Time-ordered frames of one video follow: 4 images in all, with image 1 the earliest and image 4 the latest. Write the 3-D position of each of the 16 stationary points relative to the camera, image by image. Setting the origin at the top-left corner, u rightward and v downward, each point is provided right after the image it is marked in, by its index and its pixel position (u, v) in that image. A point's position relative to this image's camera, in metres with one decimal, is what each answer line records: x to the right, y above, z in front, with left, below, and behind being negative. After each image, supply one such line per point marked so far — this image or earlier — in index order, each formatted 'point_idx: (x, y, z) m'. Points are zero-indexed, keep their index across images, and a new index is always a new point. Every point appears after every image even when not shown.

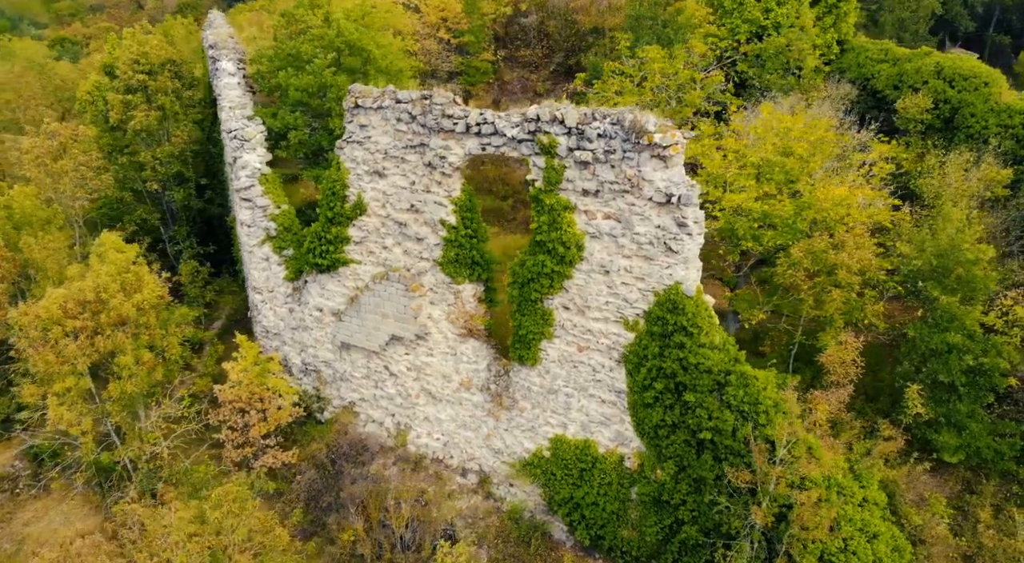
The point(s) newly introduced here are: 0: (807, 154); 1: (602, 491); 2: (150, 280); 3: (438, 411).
0: (+5.7, +2.4, +14.4) m
1: (+1.7, -4.0, +14.4) m
2: (-7.9, 0.0, +16.0) m
3: (-1.6, -2.9, +16.4) m
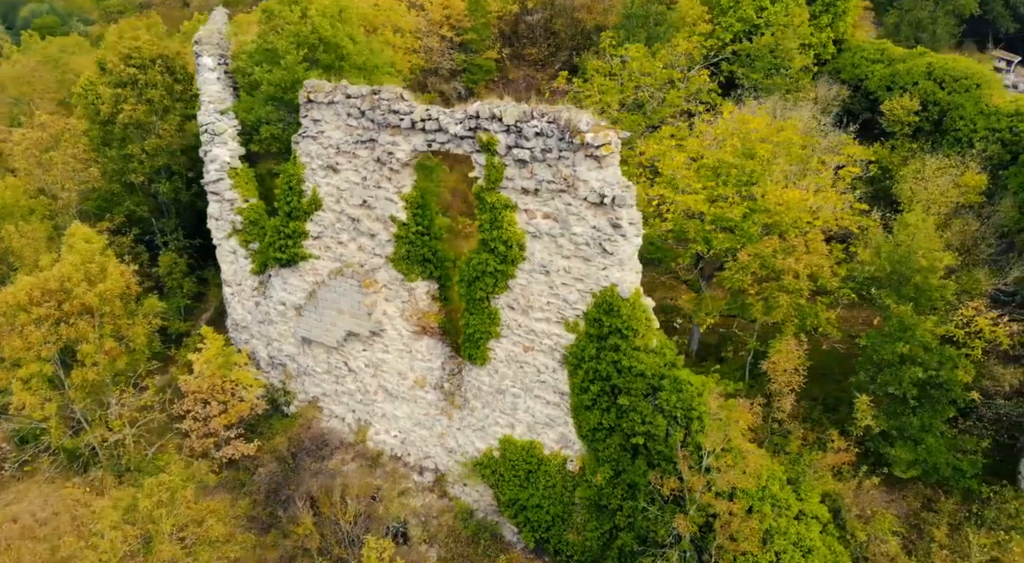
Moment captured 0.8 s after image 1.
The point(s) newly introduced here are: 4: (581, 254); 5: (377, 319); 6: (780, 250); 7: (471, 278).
0: (+4.7, +2.3, +14.0) m
1: (+0.7, -4.0, +14.2) m
2: (-8.8, +0.2, +16.3) m
3: (-2.6, -2.8, +16.4) m
4: (+1.2, +0.4, +12.2) m
5: (-2.8, -0.8, +15.4) m
6: (+4.6, +0.5, +12.8) m
7: (-0.7, +0.1, +13.7) m
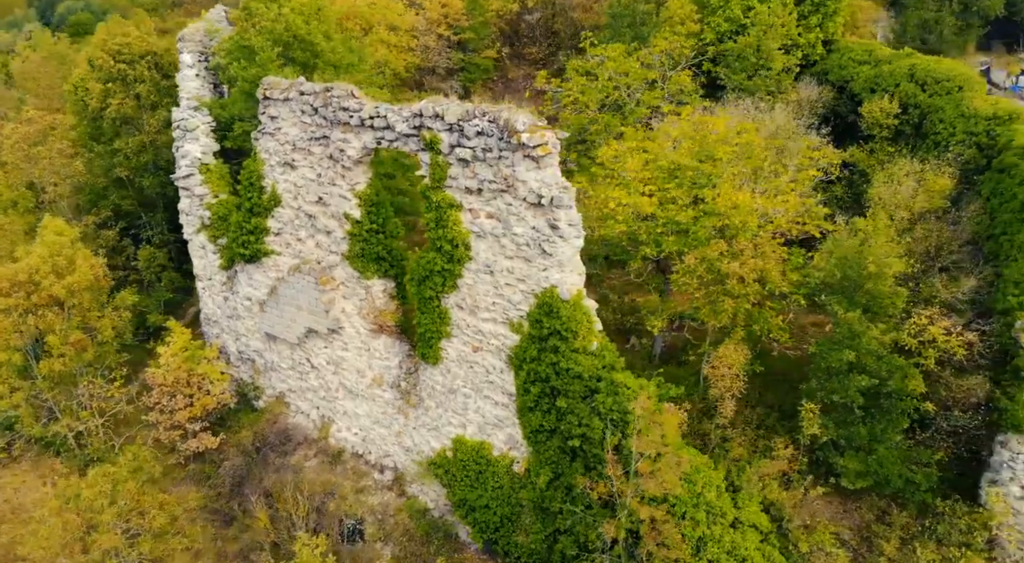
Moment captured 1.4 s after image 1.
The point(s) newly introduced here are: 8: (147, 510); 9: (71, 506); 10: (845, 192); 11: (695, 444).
0: (+3.8, +2.3, +13.8) m
1: (-0.3, -4.0, +14.1) m
2: (-9.6, +0.4, +16.5) m
3: (-3.5, -2.7, +16.4) m
4: (+0.2, +0.4, +12.1) m
5: (-3.7, -0.7, +15.4) m
6: (+3.6, +0.4, +12.5) m
7: (-1.7, +0.1, +13.7) m
8: (-7.8, -4.8, +15.7) m
9: (-9.2, -4.6, +15.3) m
10: (+7.4, +2.0, +16.5) m
11: (+3.2, -2.8, +12.7) m
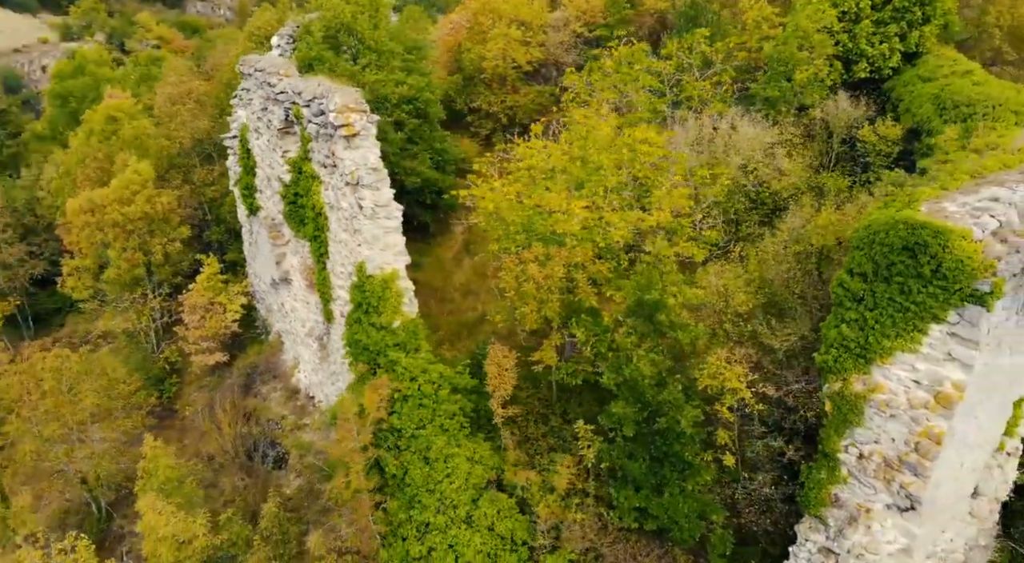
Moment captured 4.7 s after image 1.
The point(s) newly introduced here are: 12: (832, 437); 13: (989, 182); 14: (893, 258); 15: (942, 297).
0: (+1.4, +2.1, +13.3) m
1: (-3.4, -3.5, +15.2) m
2: (-10.3, +2.3, +20.7) m
3: (-5.2, -1.7, +18.5) m
4: (-2.9, +0.9, +13.1) m
5: (-5.4, +0.3, +17.6) m
6: (+0.5, +0.4, +12.3) m
7: (-4.1, +0.8, +15.2) m
8: (-9.8, -3.1, +19.5) m
9: (-11.2, -2.7, +19.5) m
10: (+5.6, +1.2, +14.6) m
11: (-0.4, -2.7, +12.7) m
12: (+4.3, -2.1, +10.0) m
13: (+6.5, +1.4, +10.1) m
14: (+4.9, +0.3, +9.4) m
15: (+5.1, -0.2, +8.9) m
